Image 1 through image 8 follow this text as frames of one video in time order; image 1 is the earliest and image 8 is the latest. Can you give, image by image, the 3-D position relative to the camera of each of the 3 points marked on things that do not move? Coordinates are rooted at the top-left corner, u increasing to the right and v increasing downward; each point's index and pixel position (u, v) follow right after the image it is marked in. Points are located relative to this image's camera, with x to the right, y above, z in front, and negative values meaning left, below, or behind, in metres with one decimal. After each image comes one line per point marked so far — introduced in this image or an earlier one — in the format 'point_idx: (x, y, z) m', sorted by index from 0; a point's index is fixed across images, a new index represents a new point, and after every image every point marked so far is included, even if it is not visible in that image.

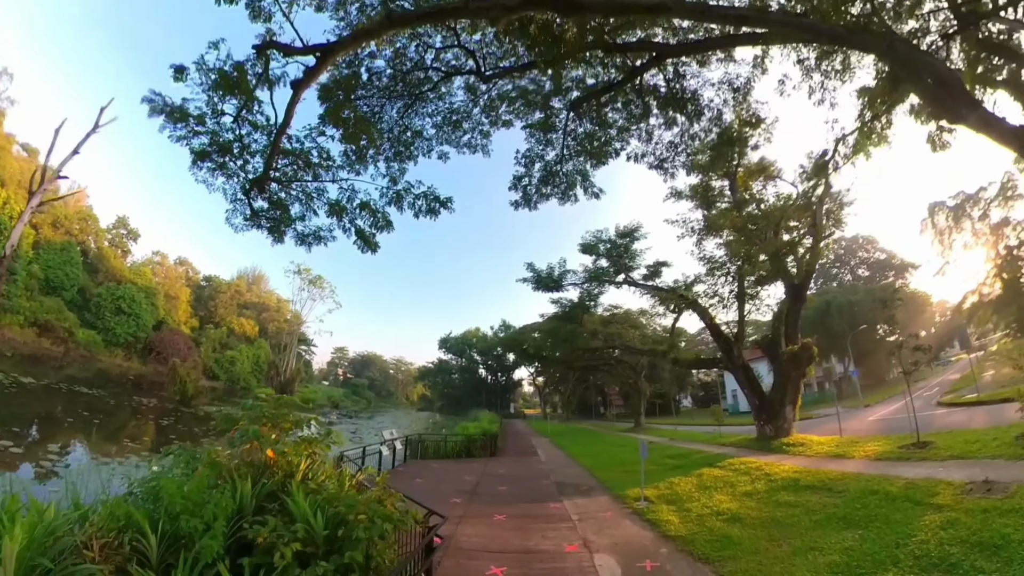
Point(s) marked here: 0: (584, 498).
0: (+1.2, -3.6, +9.6) m
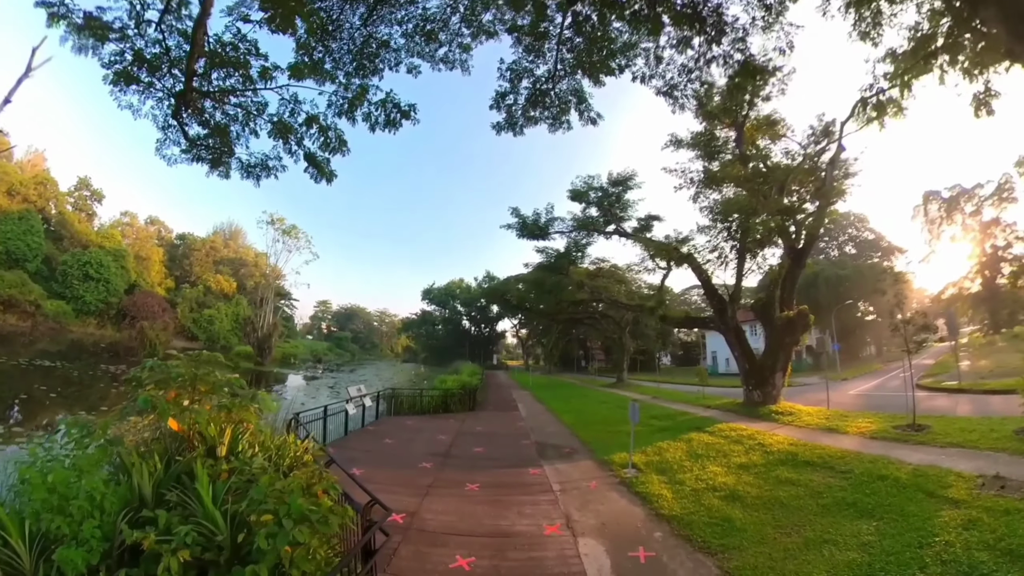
0: (+0.9, -2.7, +8.8) m
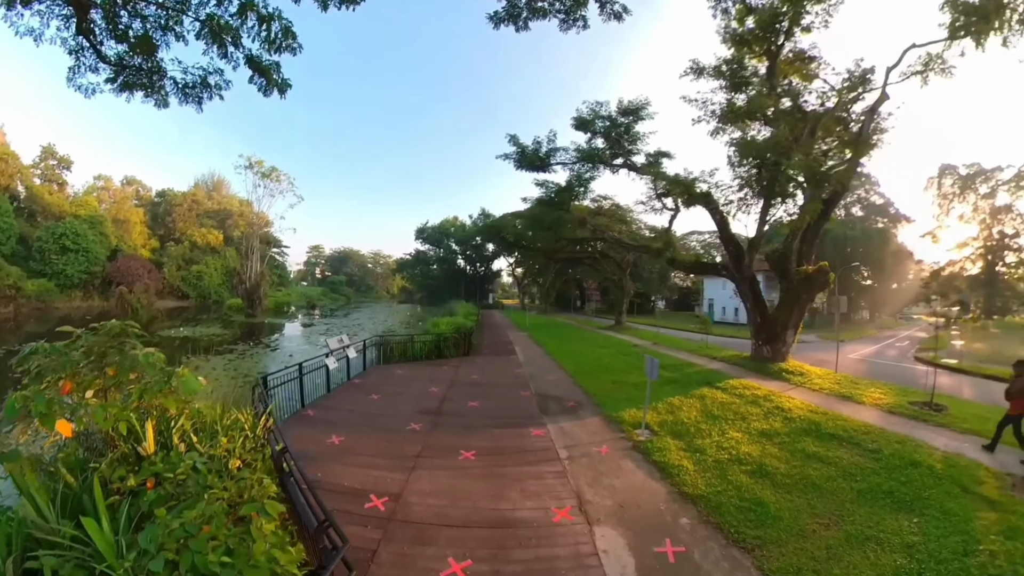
0: (+0.9, -1.9, +8.0) m
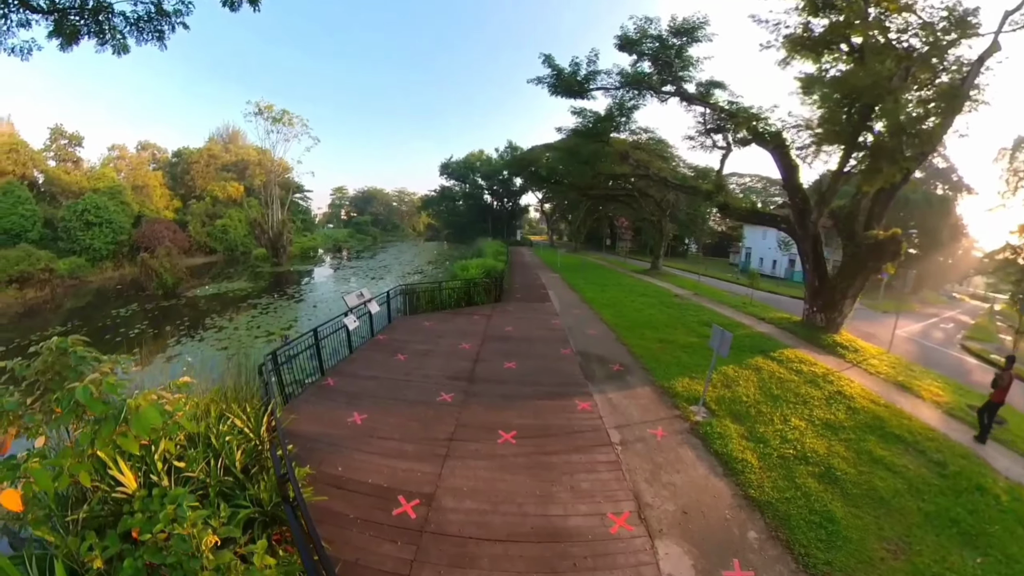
0: (+1.4, -1.3, +7.3) m
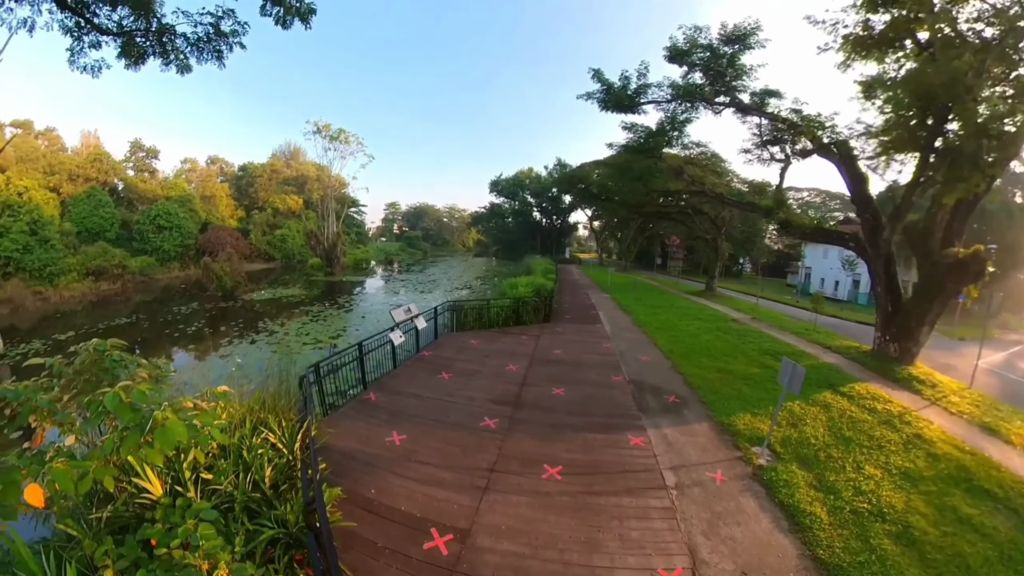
0: (+2.0, -1.7, +6.9) m
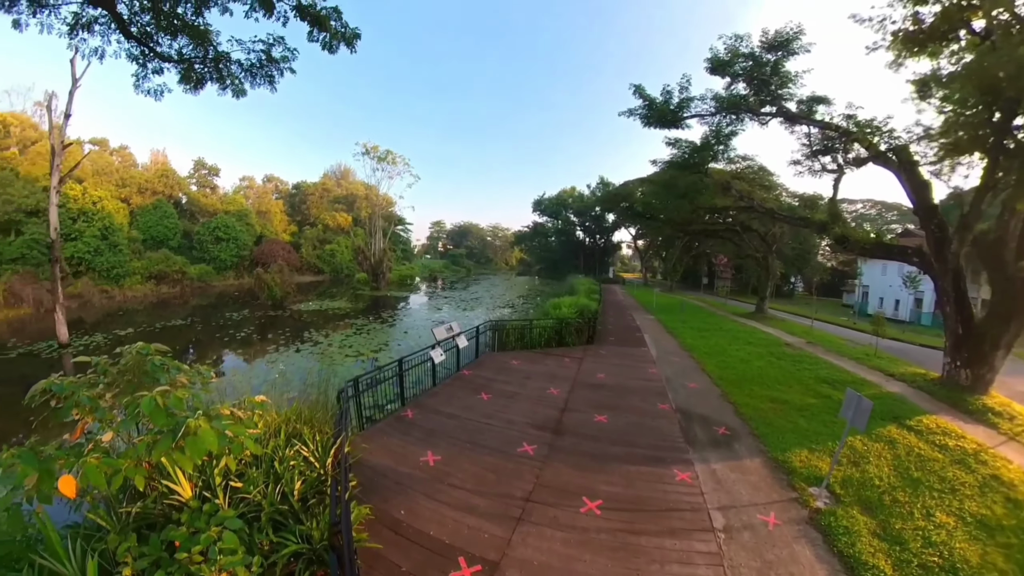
0: (+2.4, -2.0, +6.6) m
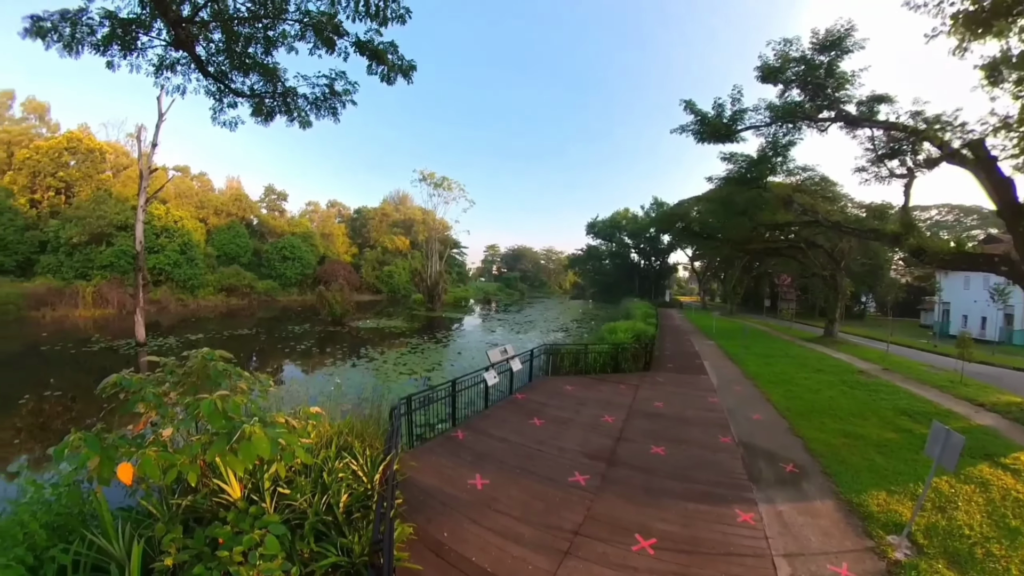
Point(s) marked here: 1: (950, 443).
0: (+3.0, -2.3, +6.2) m
1: (+3.6, -1.4, +4.7) m
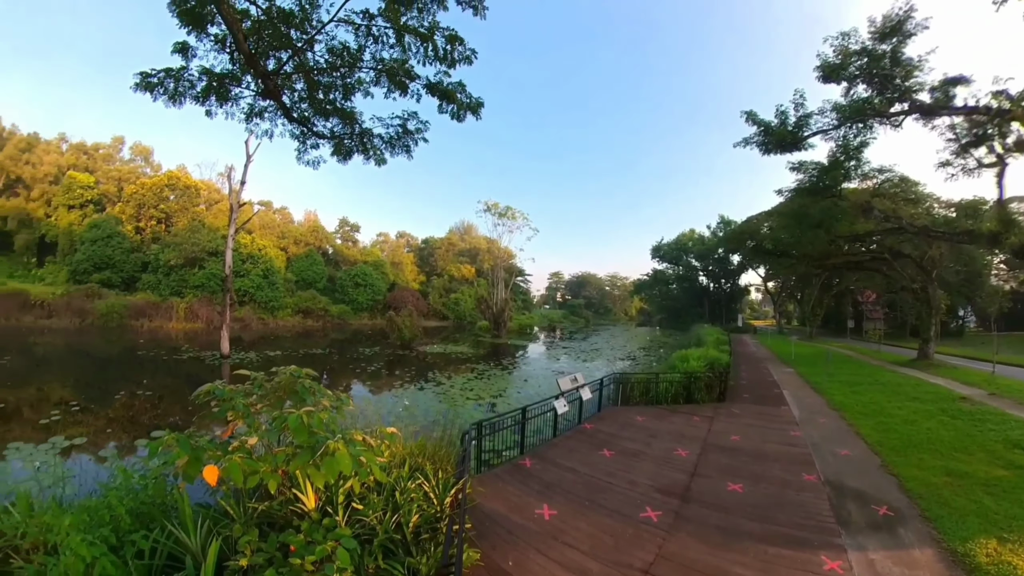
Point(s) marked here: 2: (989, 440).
0: (+3.7, -2.6, +5.7) m
1: (+4.1, -1.7, +4.1) m
2: (+8.0, -2.8, +9.3) m
